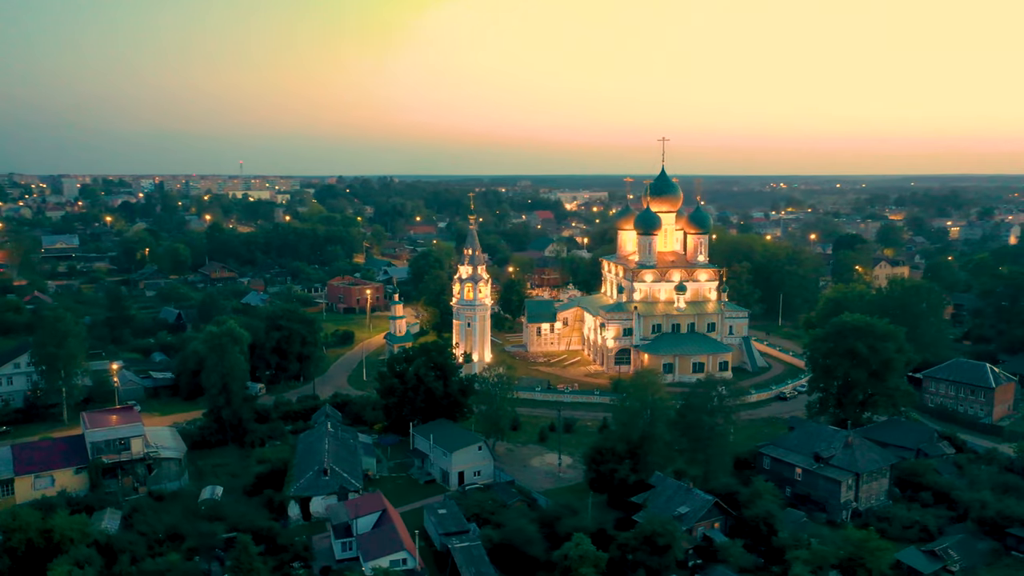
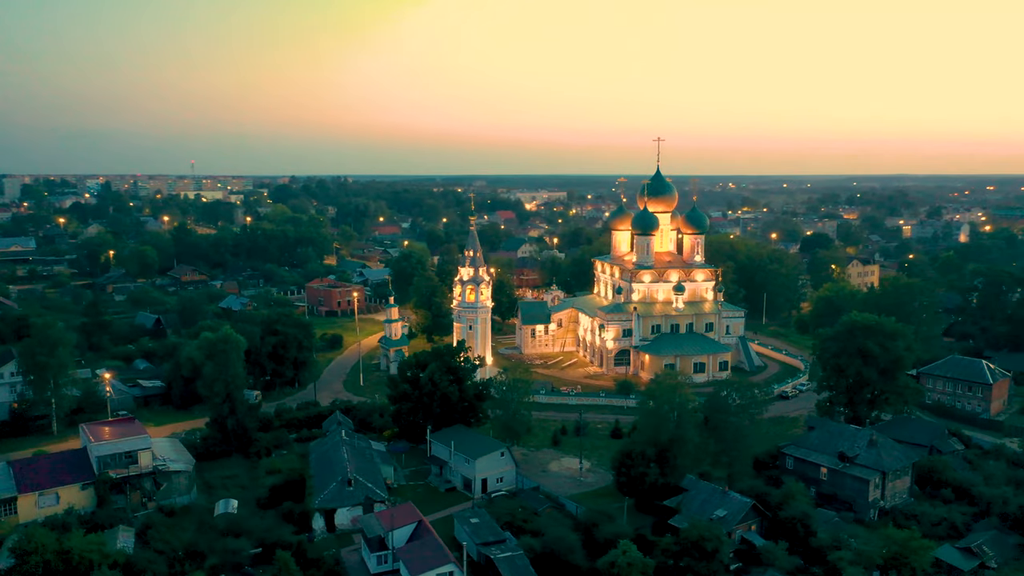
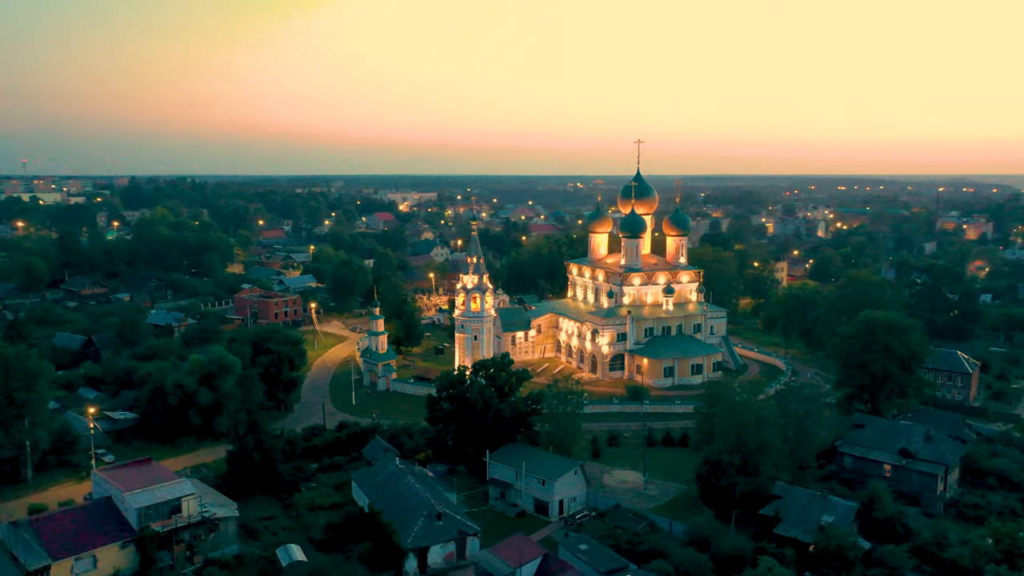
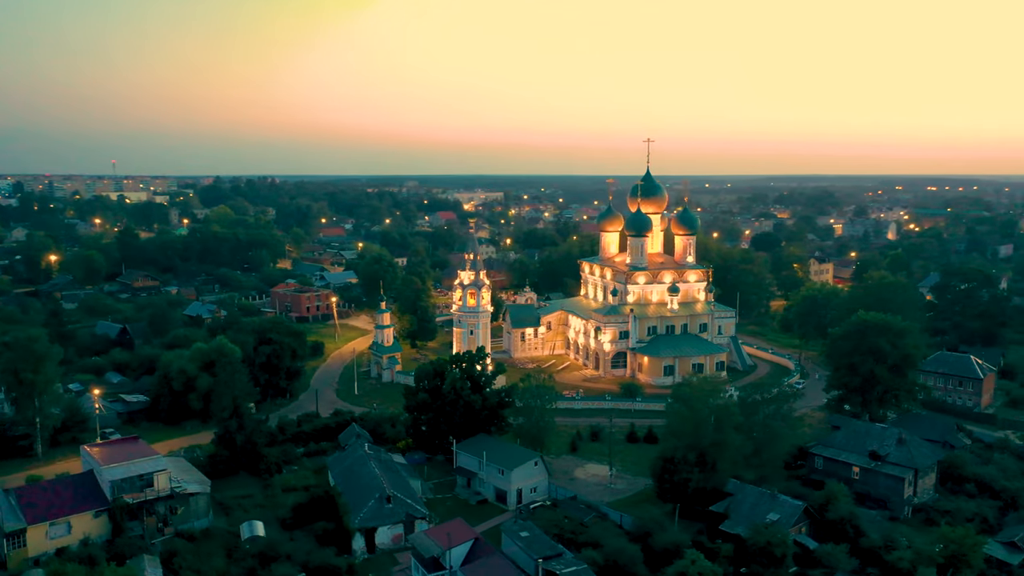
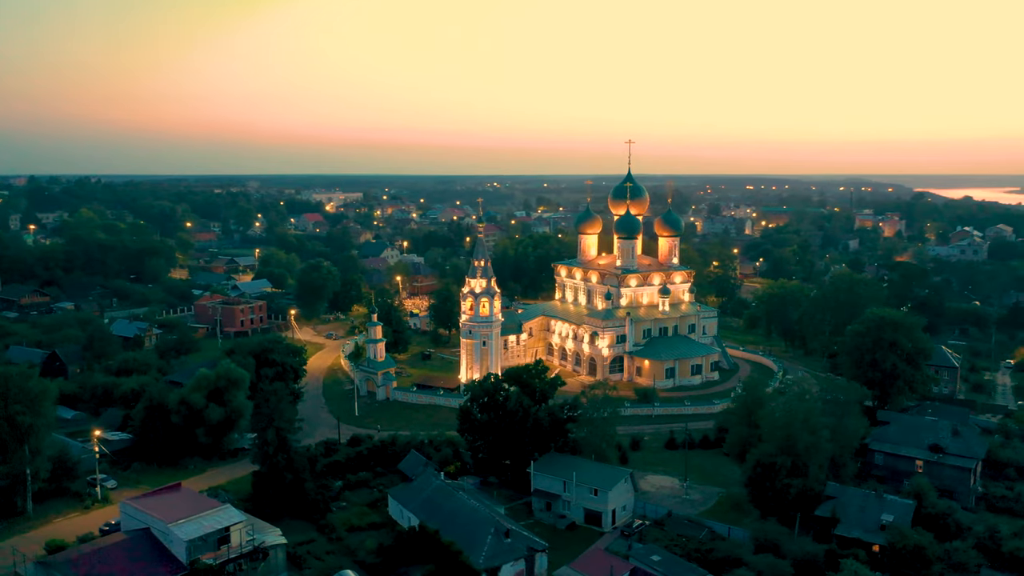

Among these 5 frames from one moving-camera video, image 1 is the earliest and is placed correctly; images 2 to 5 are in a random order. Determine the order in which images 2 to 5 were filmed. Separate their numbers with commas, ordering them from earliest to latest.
2, 4, 3, 5
